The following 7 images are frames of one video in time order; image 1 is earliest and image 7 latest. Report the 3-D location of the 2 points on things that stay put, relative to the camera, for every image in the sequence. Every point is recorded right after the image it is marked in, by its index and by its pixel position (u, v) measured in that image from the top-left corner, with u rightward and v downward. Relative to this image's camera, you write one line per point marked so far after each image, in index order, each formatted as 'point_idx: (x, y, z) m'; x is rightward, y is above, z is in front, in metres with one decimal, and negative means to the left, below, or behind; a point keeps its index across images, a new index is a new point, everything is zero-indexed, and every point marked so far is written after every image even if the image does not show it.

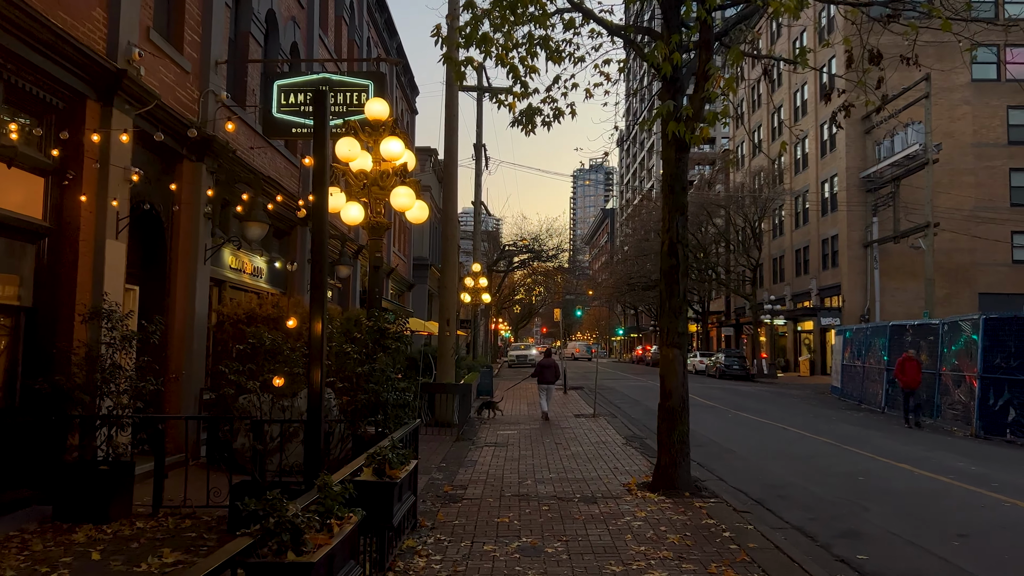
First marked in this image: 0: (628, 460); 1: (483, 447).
0: (+1.7, -2.4, +10.9) m
1: (-0.5, -2.6, +12.4) m
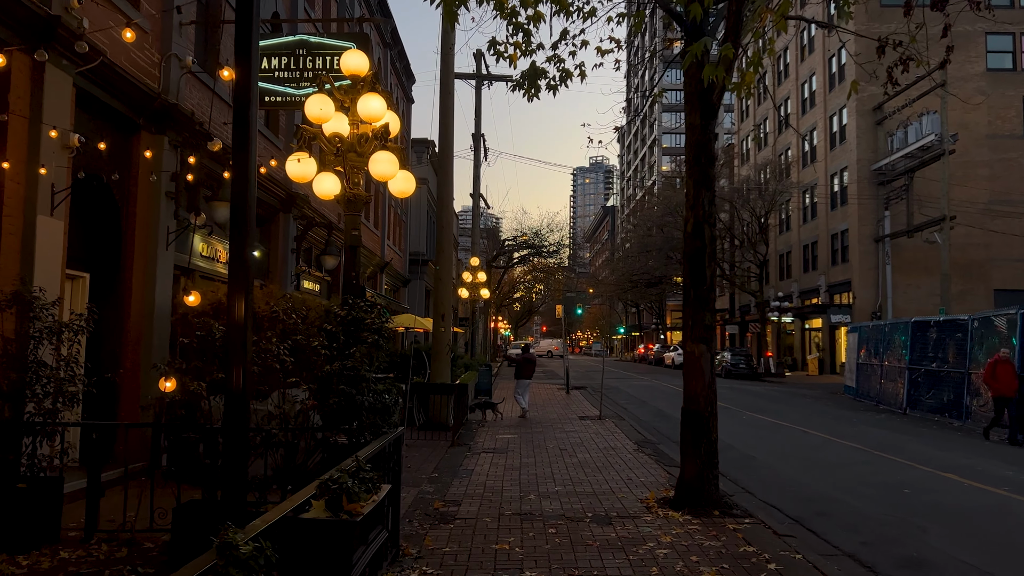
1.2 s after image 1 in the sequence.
0: (+1.7, -2.3, +9.7) m
1: (-0.5, -2.4, +11.3) m
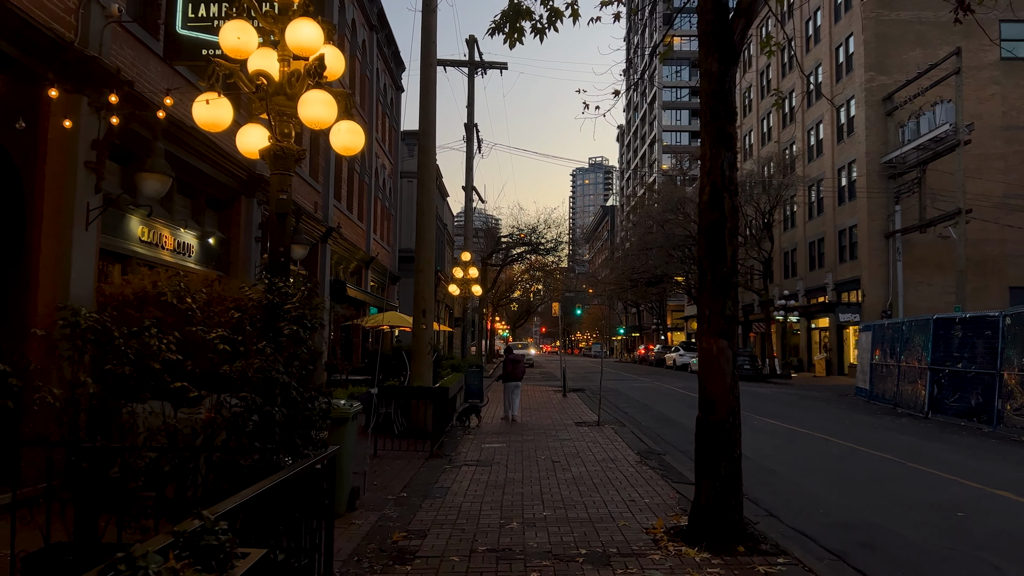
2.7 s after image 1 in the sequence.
0: (+1.5, -2.2, +8.3) m
1: (-0.7, -2.3, +9.8) m
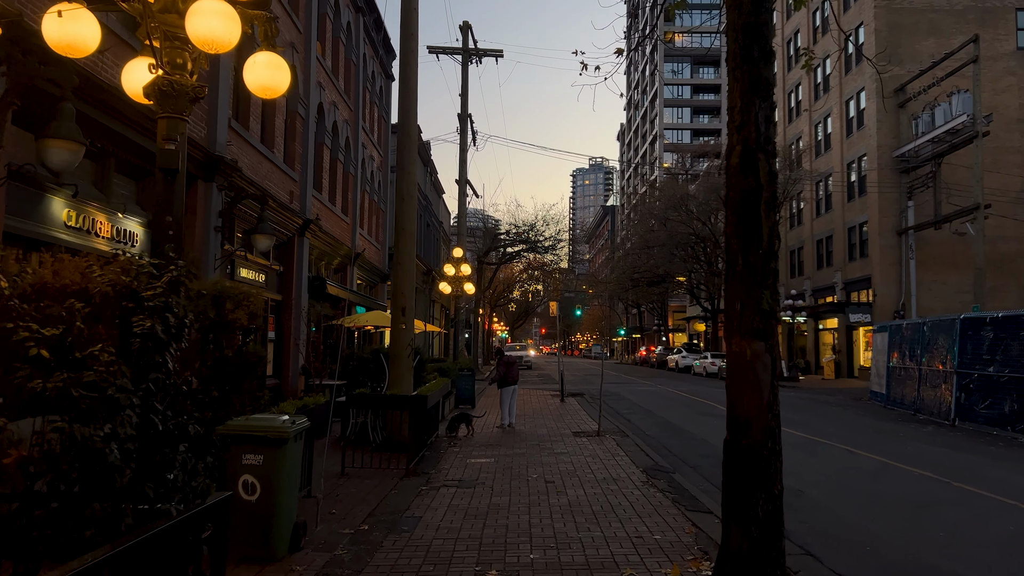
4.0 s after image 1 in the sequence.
0: (+1.4, -2.1, +7.0) m
1: (-0.8, -2.2, +8.5) m
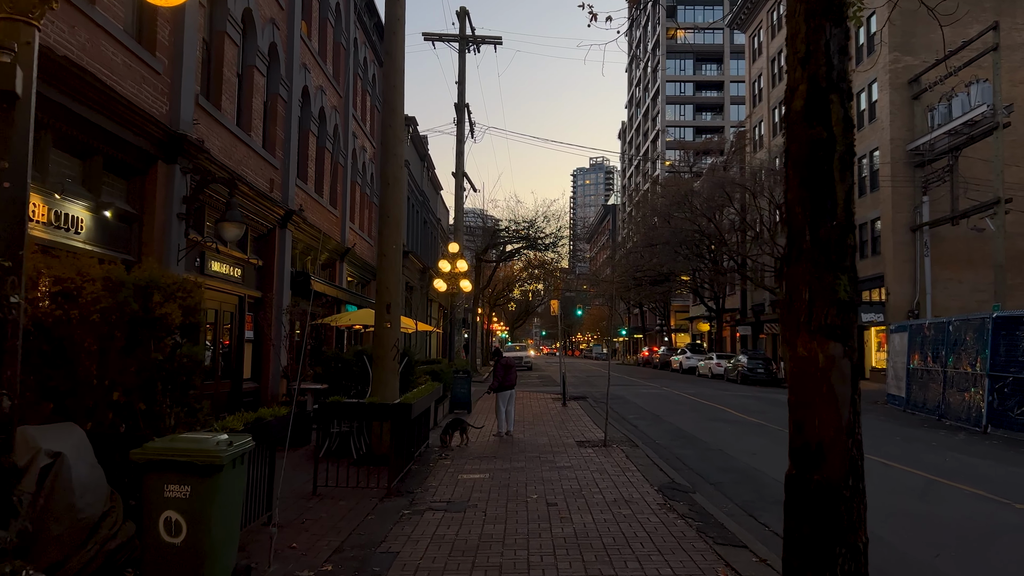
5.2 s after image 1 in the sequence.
0: (+1.3, -2.0, +5.8) m
1: (-0.8, -2.2, +7.3) m
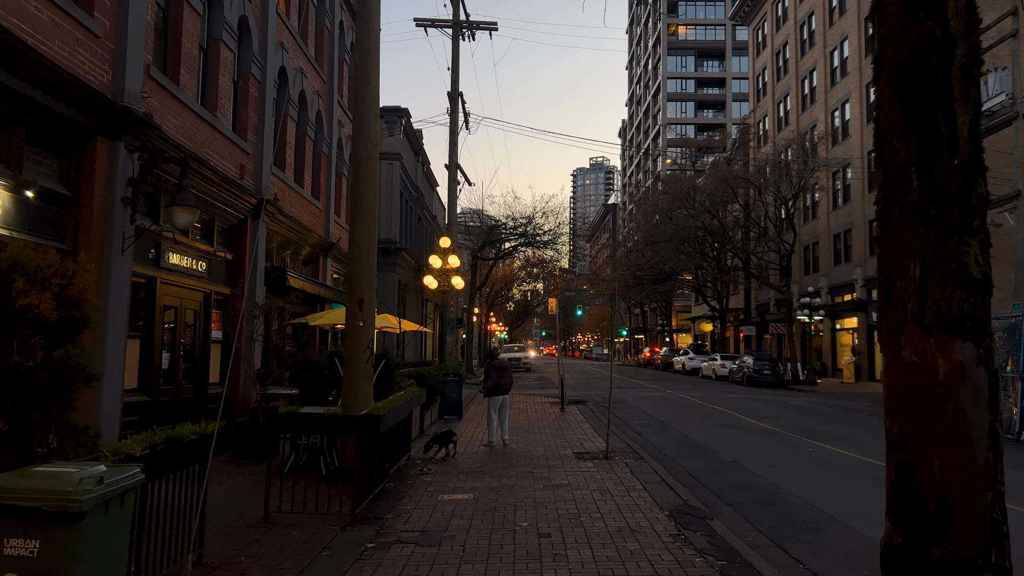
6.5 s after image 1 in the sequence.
0: (+1.2, -1.9, +4.6) m
1: (-1.0, -2.1, +6.1) m
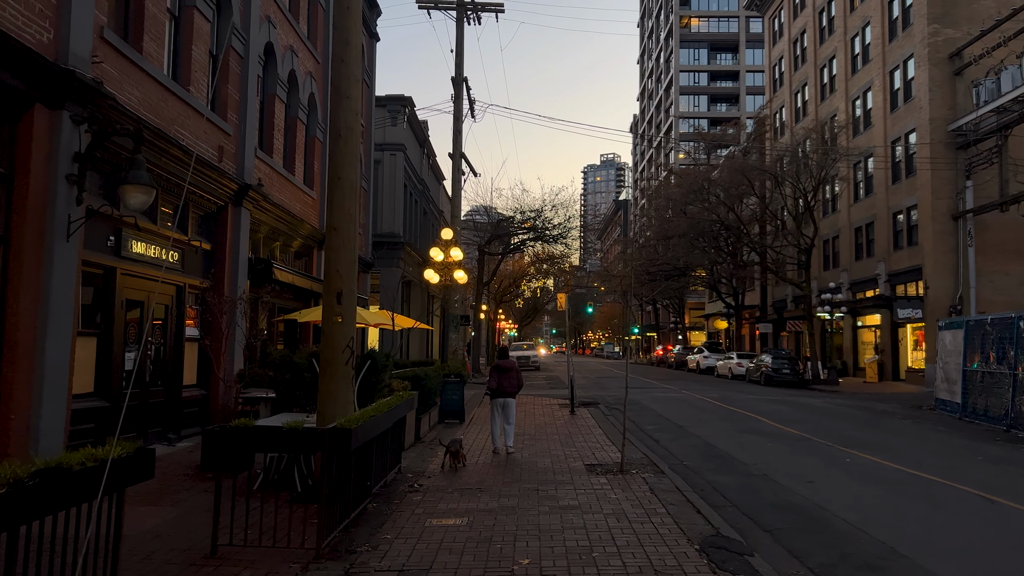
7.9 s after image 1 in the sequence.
0: (+1.2, -1.8, +3.3) m
1: (-1.0, -2.0, +4.9) m
